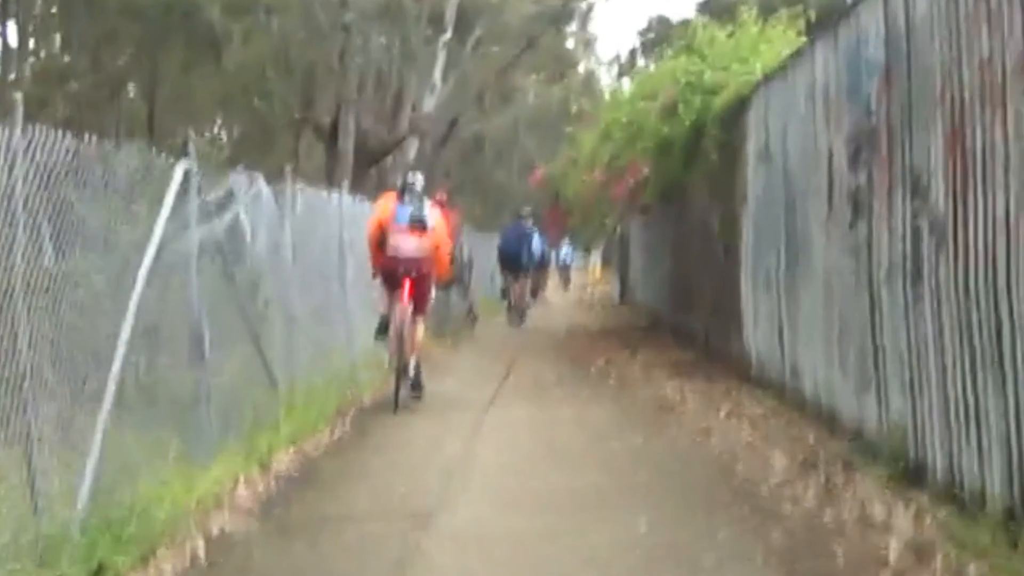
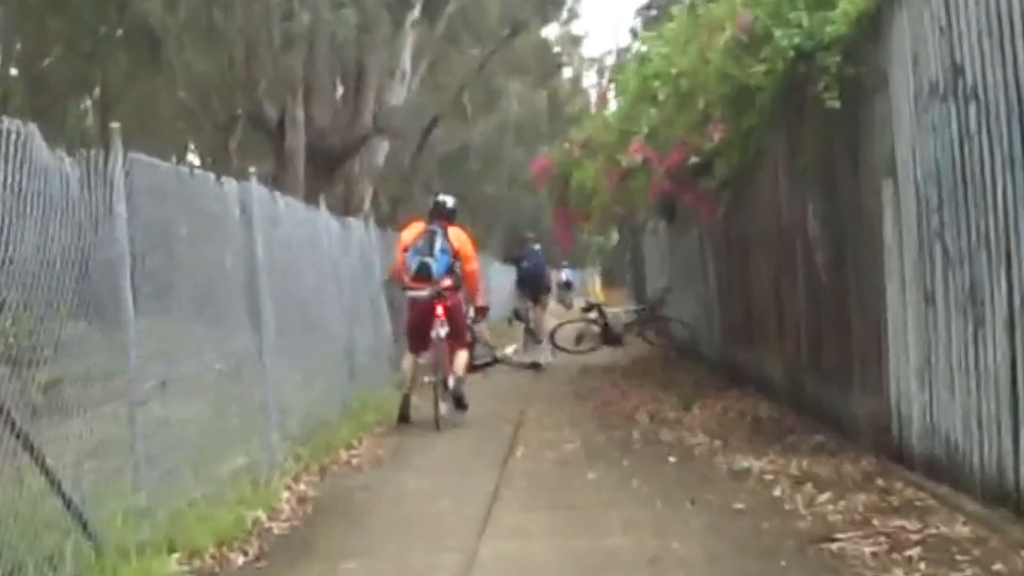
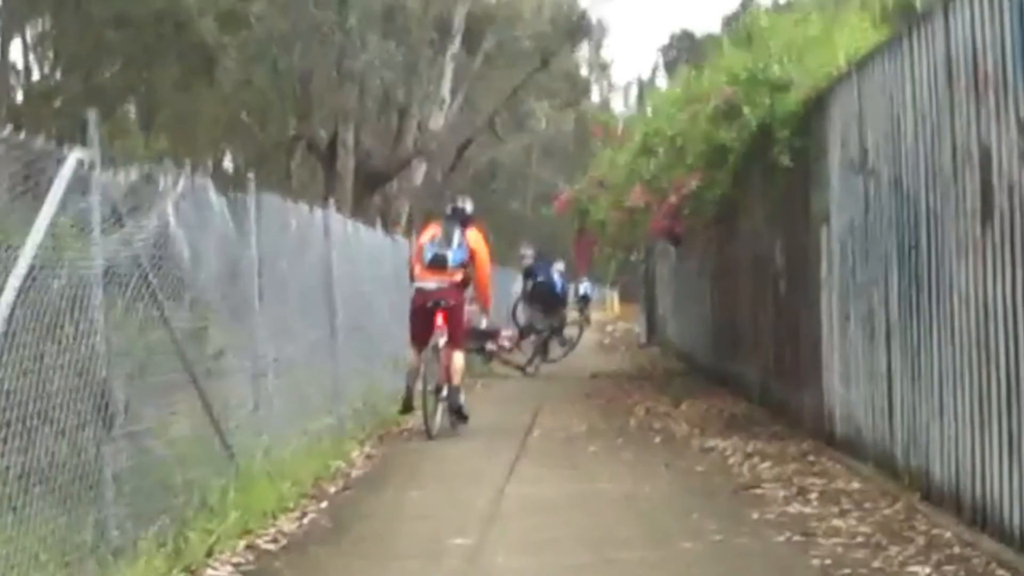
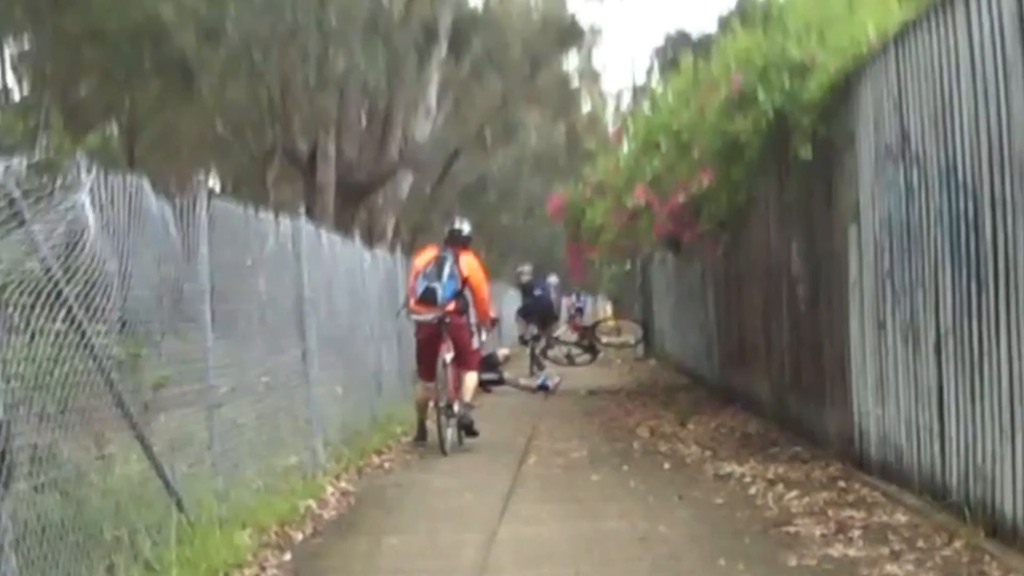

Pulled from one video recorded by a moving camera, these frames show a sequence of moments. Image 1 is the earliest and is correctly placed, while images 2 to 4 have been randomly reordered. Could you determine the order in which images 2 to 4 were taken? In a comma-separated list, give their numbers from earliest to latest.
3, 4, 2
